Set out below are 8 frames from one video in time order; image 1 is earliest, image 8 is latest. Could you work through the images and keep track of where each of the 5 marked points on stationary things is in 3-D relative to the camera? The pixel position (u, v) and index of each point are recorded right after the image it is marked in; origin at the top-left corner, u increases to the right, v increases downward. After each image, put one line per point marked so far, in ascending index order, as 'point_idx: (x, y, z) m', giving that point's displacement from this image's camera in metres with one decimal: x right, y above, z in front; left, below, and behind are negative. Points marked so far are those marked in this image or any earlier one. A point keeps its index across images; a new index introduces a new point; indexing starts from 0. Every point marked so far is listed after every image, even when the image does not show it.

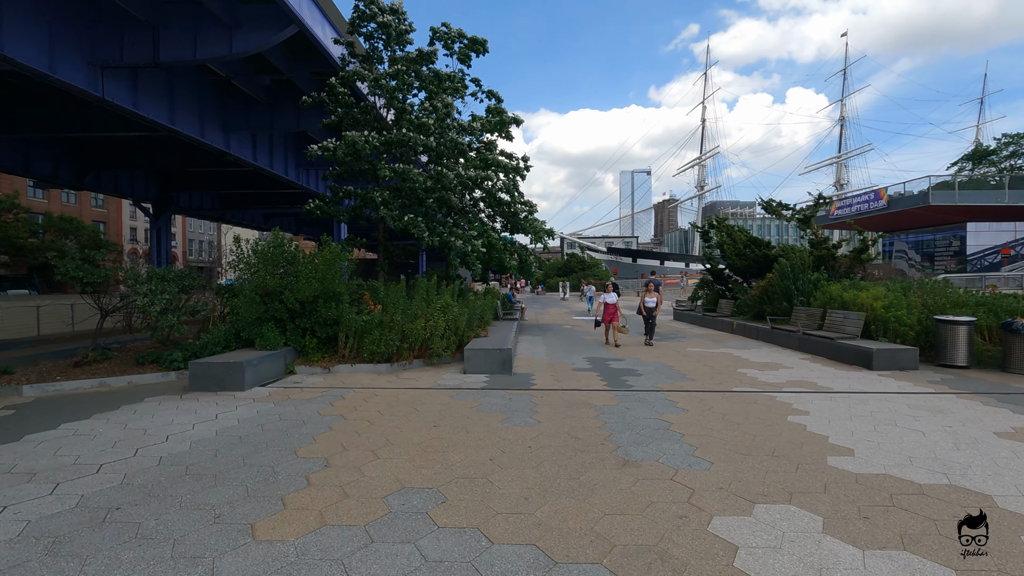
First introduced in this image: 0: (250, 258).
0: (-4.6, +0.5, +9.4) m
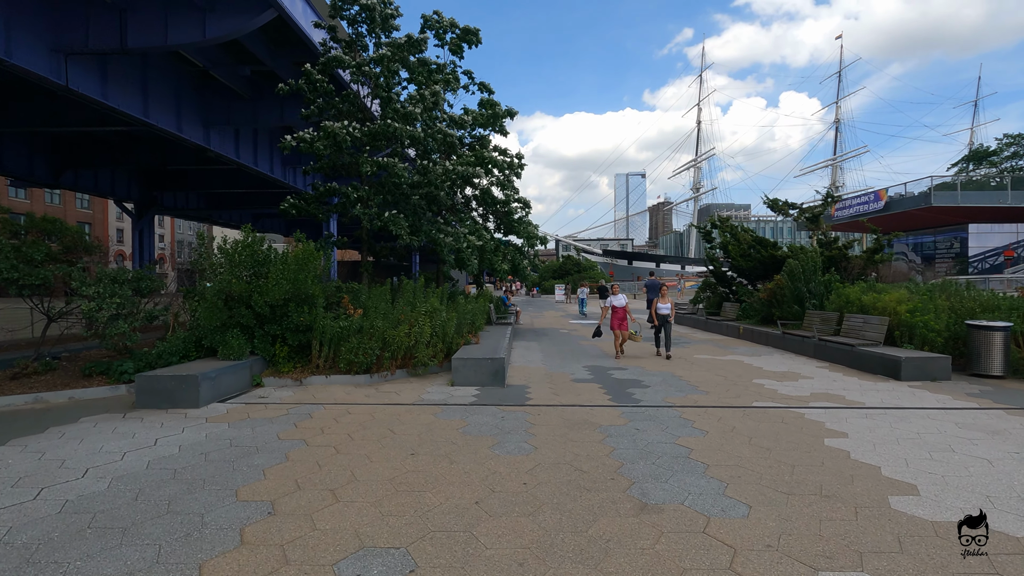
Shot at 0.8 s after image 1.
0: (-4.7, +0.4, +8.4) m
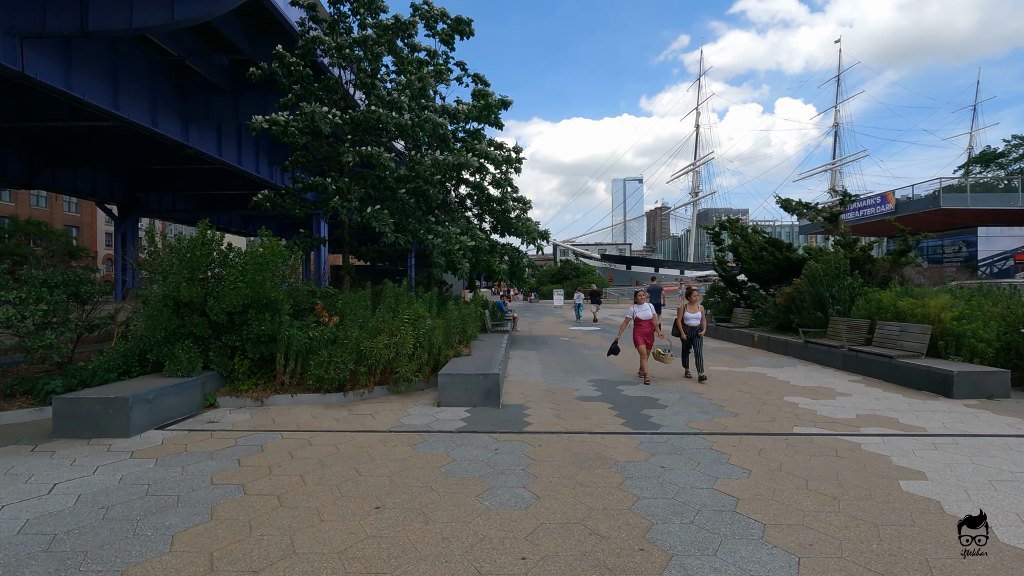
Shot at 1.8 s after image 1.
0: (-4.7, +0.4, +7.3) m
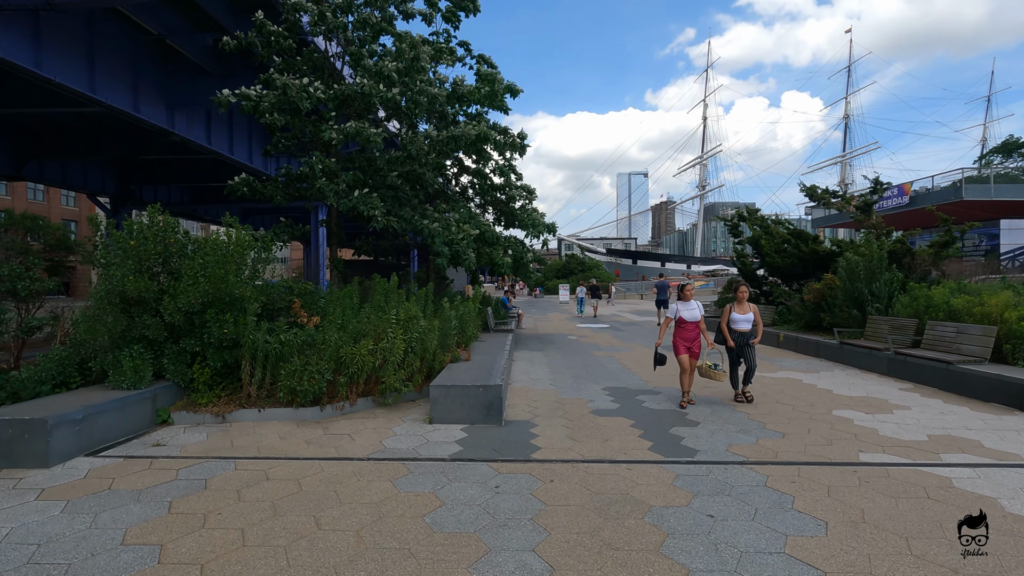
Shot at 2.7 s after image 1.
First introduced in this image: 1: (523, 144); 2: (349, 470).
0: (-4.7, +0.4, +6.3) m
1: (+0.3, +3.8, +14.4) m
2: (-1.4, -1.5, +4.5) m
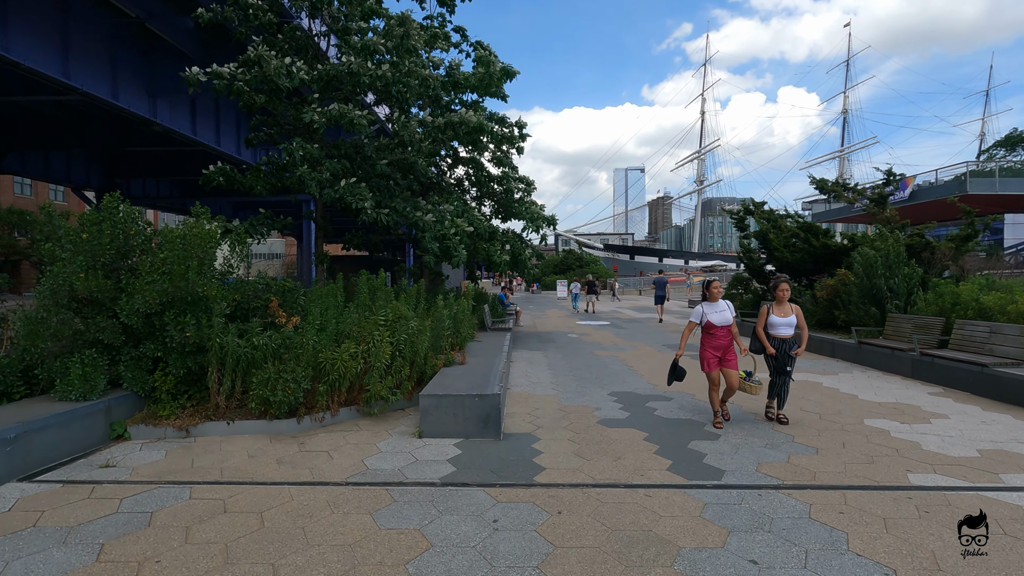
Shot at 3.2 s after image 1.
0: (-4.7, +0.4, +5.6) m
1: (+0.2, +3.9, +13.8) m
2: (-1.4, -1.5, +3.9) m
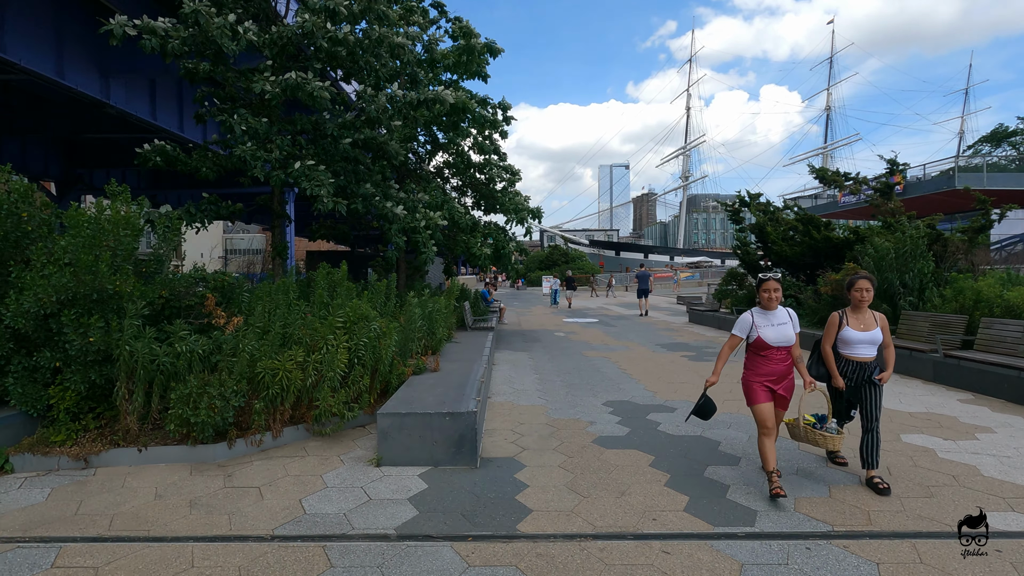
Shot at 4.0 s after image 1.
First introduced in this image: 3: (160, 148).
0: (-4.9, +0.5, +4.5) m
1: (-0.2, +4.0, +12.8) m
2: (-1.5, -1.5, +2.9) m
3: (-5.1, +2.0, +7.8) m
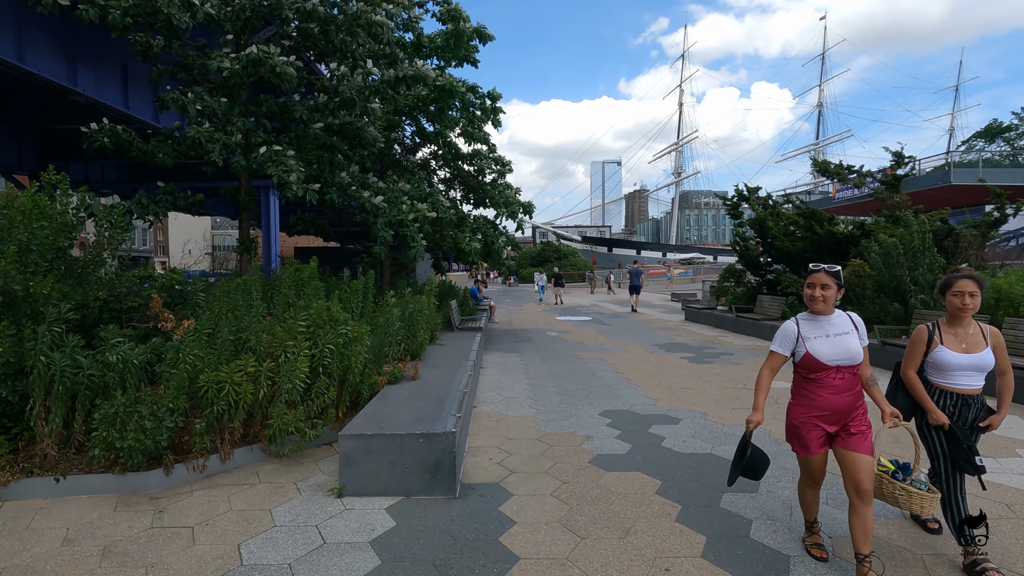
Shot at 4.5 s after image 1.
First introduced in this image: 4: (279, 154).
0: (-5.0, +0.5, +3.8) m
1: (-0.4, +4.1, +12.1) m
2: (-1.6, -1.5, +2.3) m
3: (-5.2, +2.0, +7.1) m
4: (-2.9, +1.7, +6.8) m
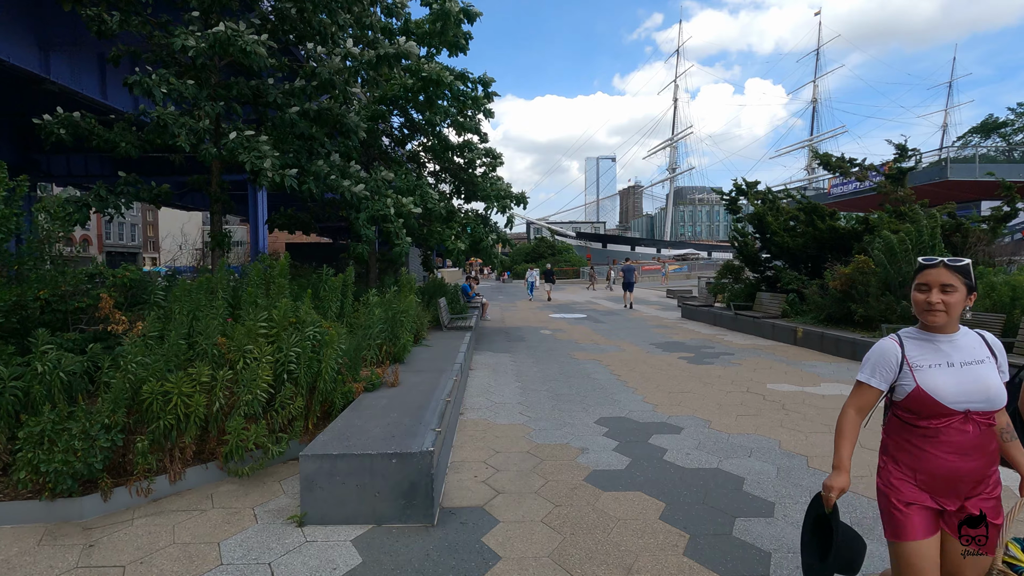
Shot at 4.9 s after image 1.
0: (-5.1, +0.5, +3.3) m
1: (-0.6, +4.2, +11.6) m
2: (-1.7, -1.5, +1.8) m
3: (-5.4, +2.1, +6.5) m
4: (-3.1, +1.7, +6.4) m
